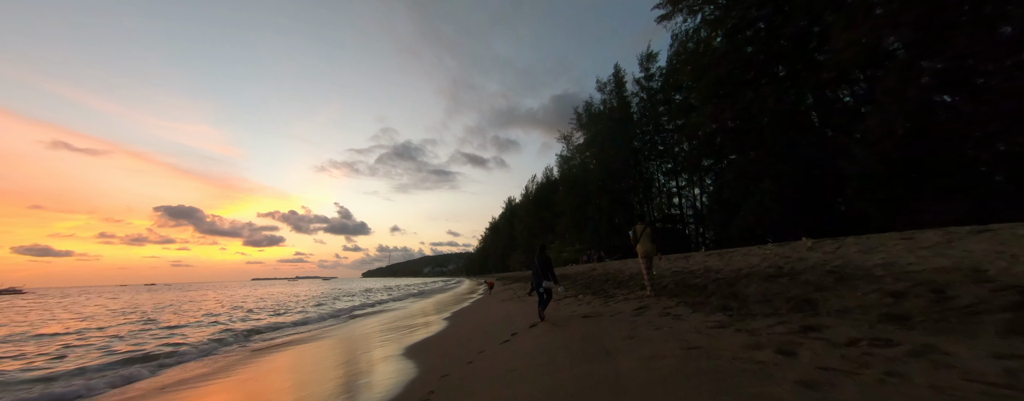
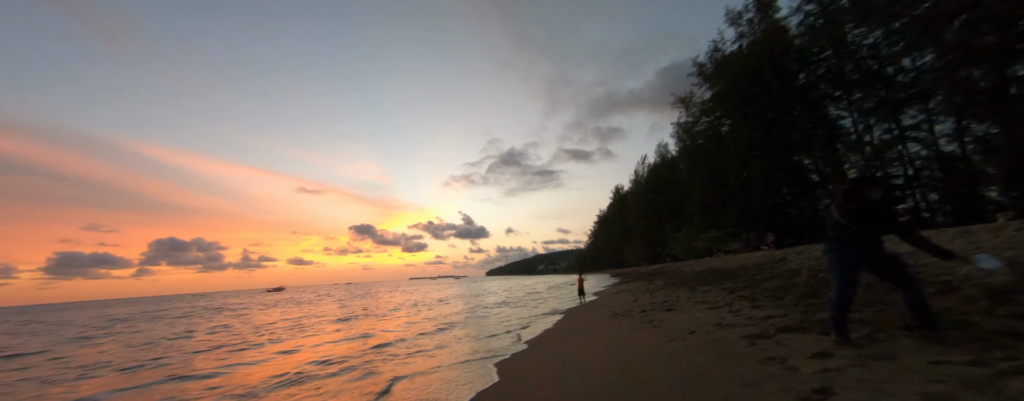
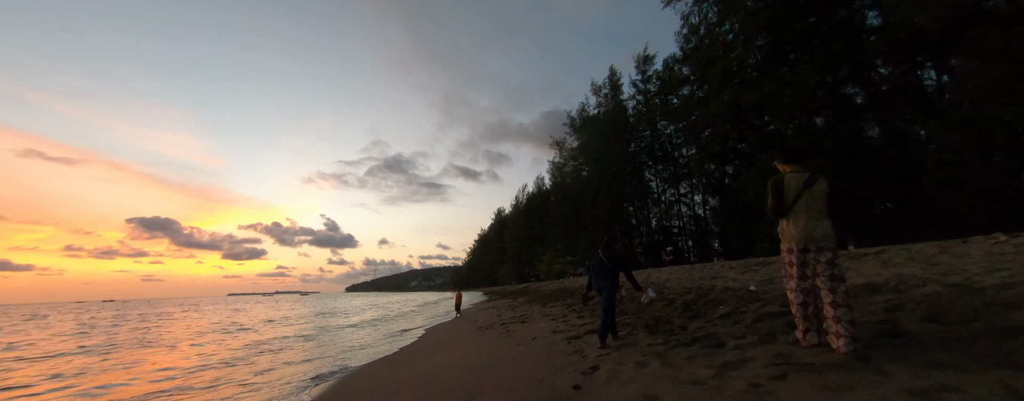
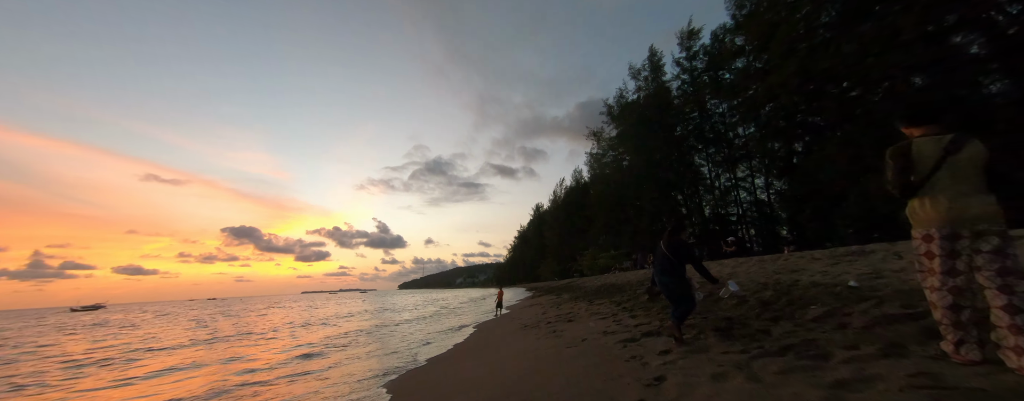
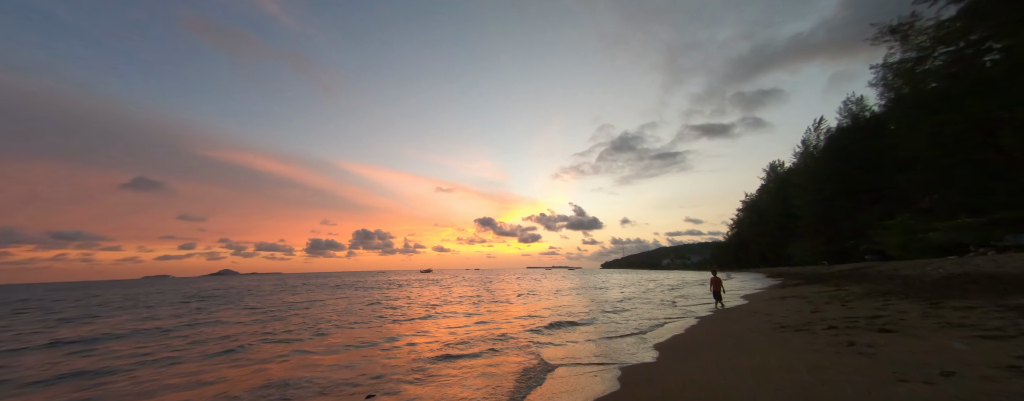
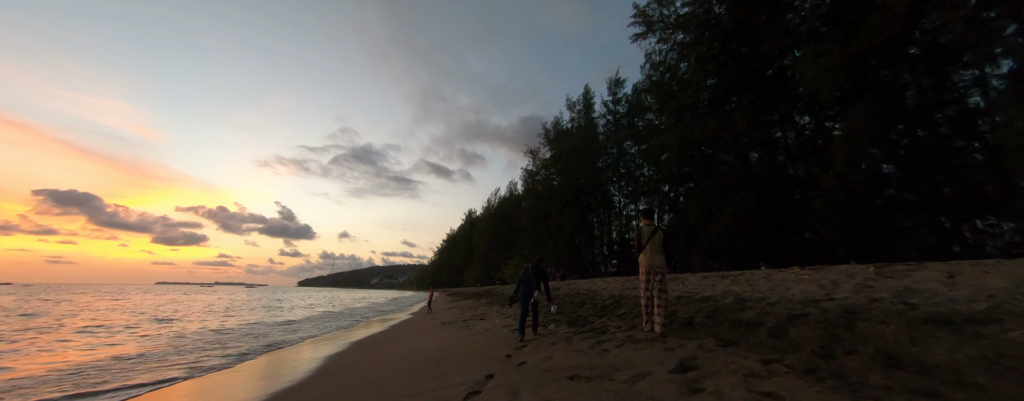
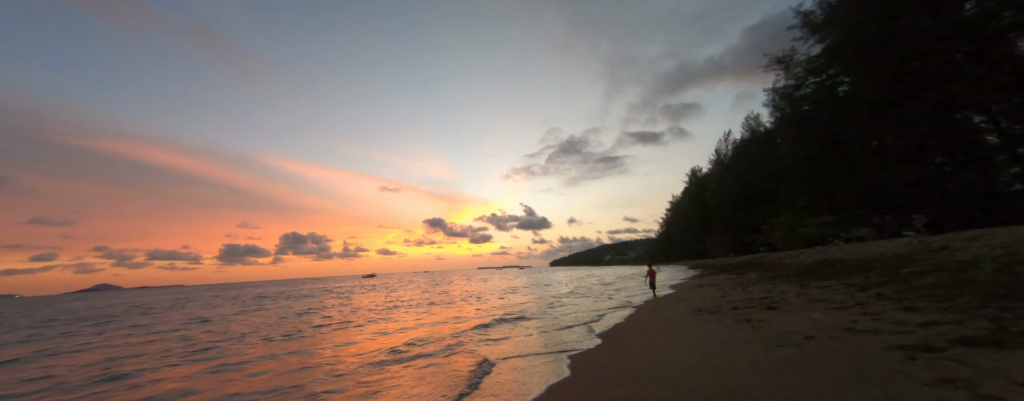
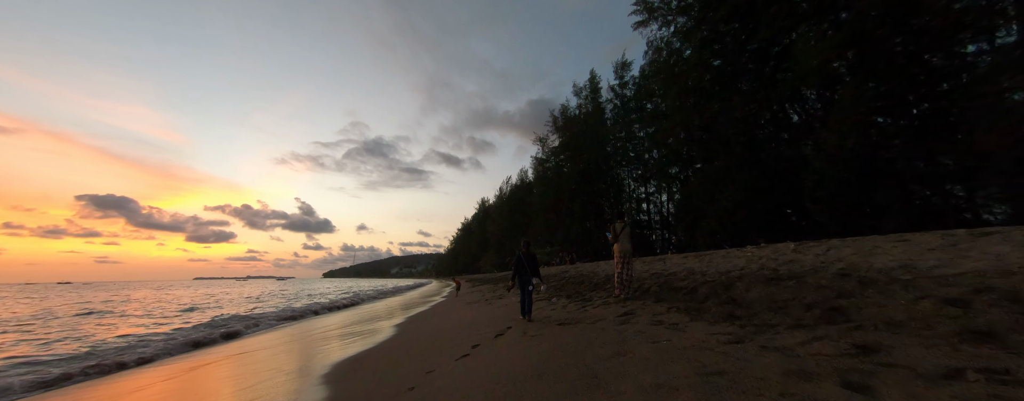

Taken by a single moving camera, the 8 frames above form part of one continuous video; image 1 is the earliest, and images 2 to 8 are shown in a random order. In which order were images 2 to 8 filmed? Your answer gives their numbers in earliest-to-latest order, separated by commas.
8, 6, 3, 4, 2, 7, 5
